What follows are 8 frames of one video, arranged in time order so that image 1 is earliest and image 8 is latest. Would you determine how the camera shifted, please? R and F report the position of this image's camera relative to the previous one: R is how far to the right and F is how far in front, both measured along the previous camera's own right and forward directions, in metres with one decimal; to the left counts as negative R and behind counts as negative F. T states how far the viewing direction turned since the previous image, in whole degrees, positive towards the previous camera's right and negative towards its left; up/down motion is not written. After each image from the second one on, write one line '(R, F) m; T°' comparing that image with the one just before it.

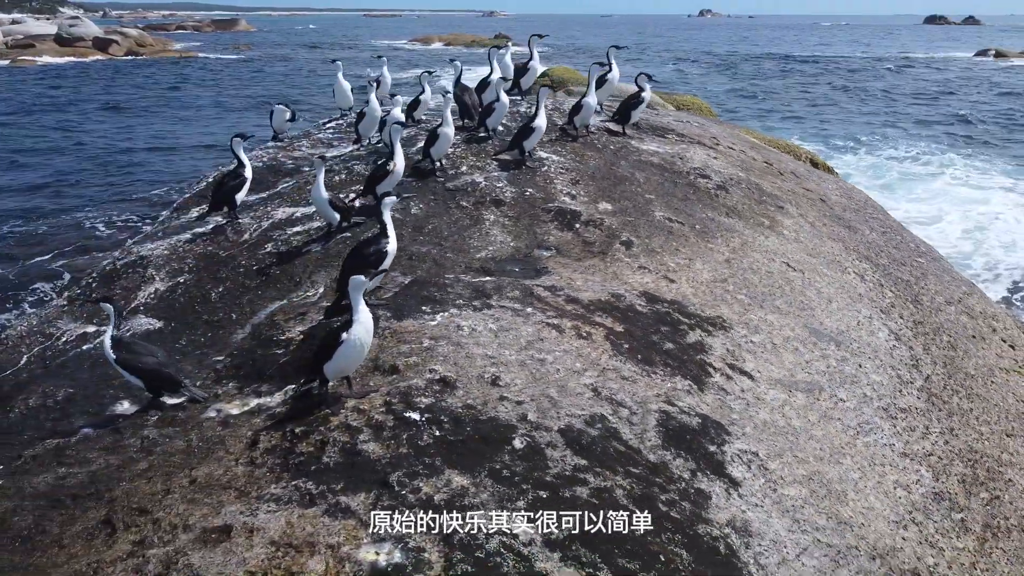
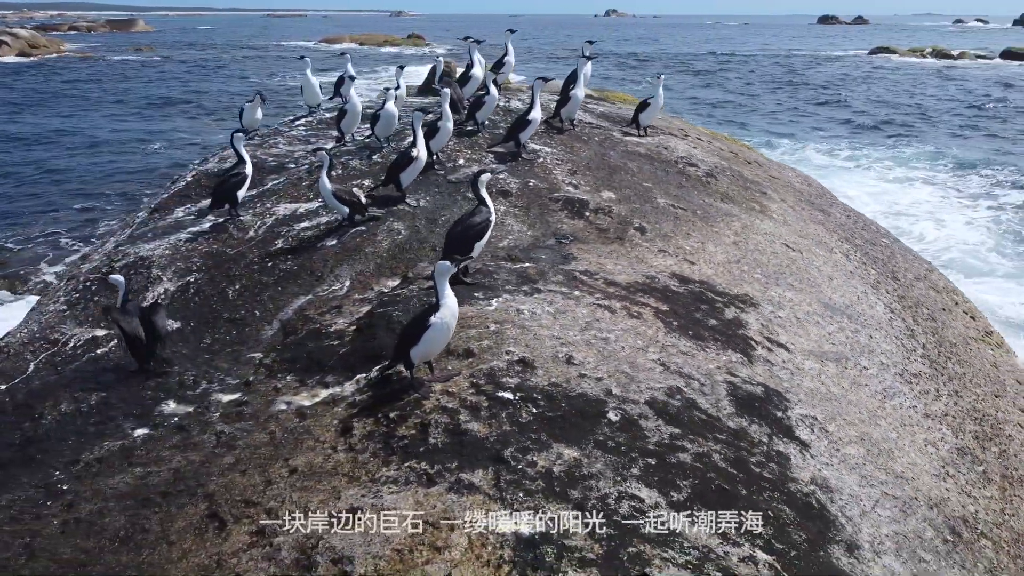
(-1.1, -0.1) m; +6°
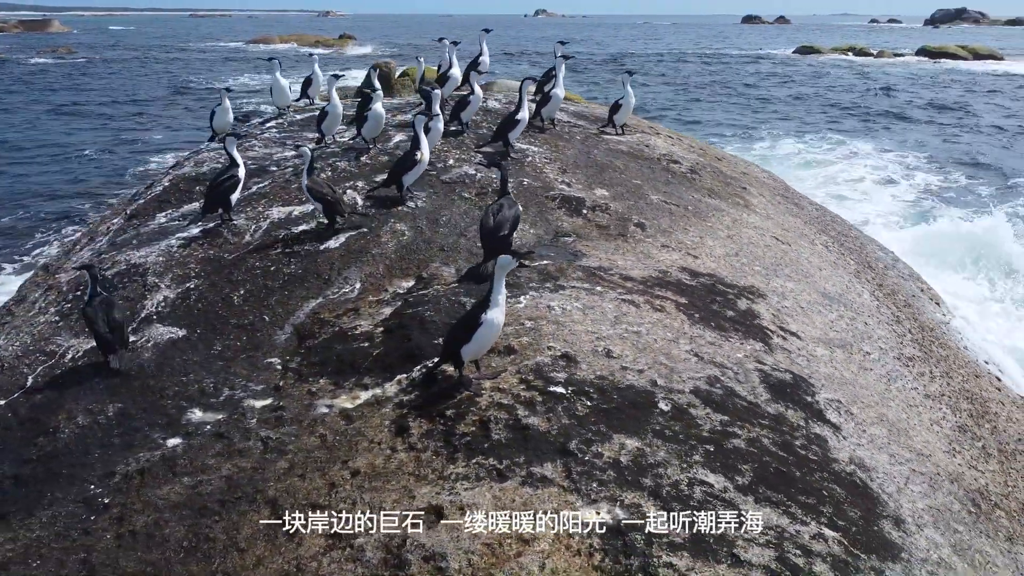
(-0.7, -0.1) m; +4°
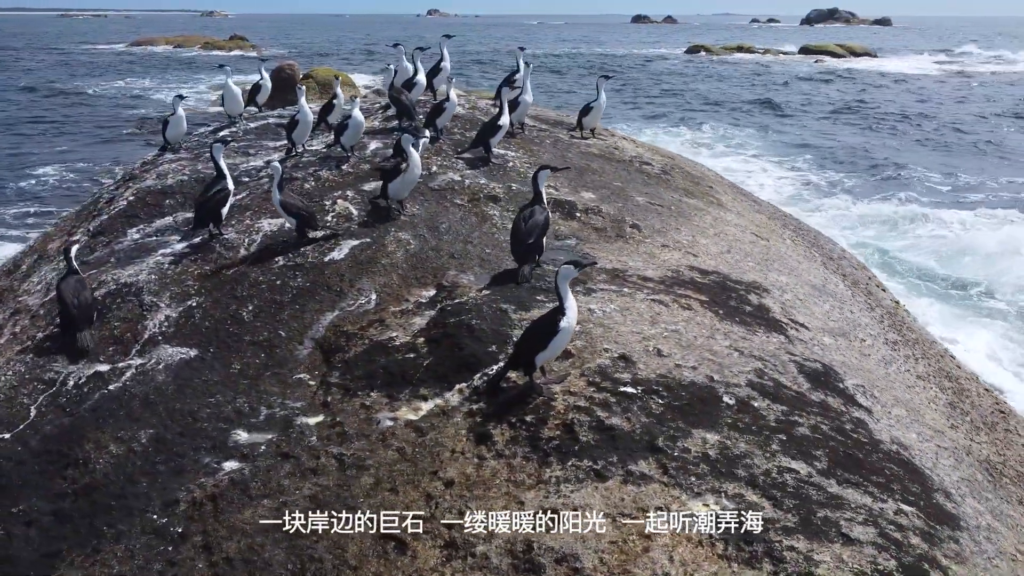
(-1.1, -0.1) m; +7°
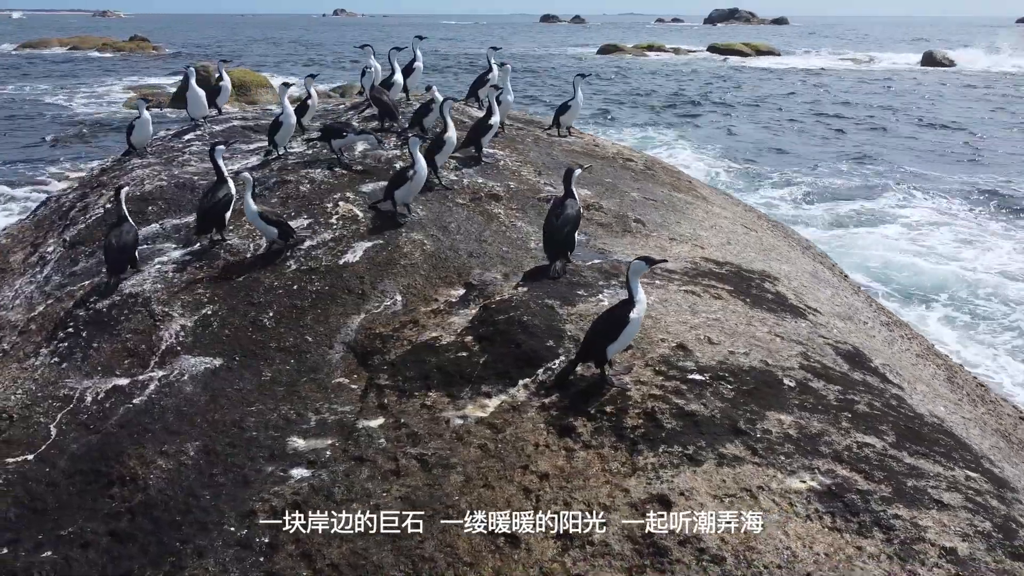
(-1.0, 0.0) m; +6°
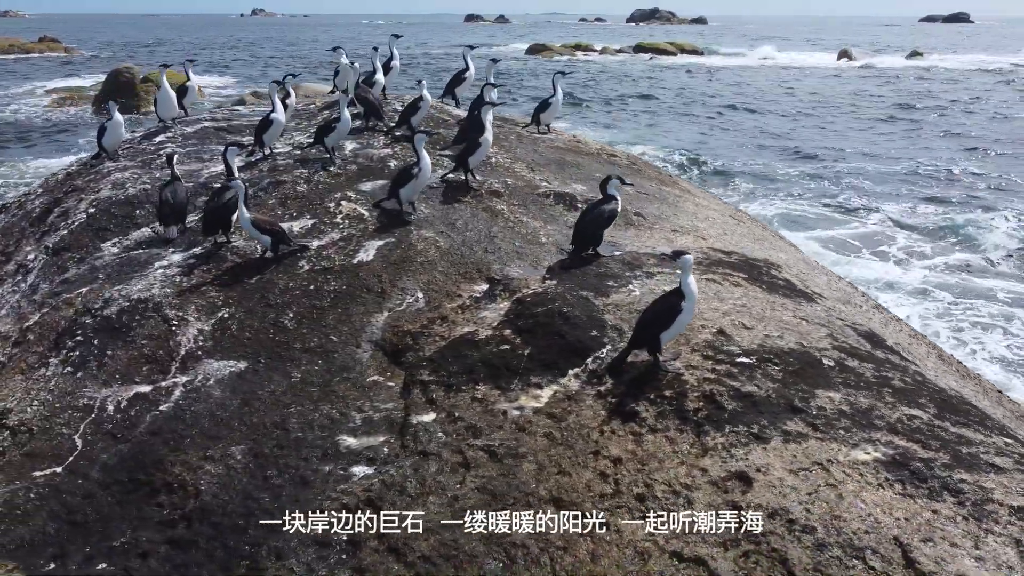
(-0.9, -0.1) m; +5°
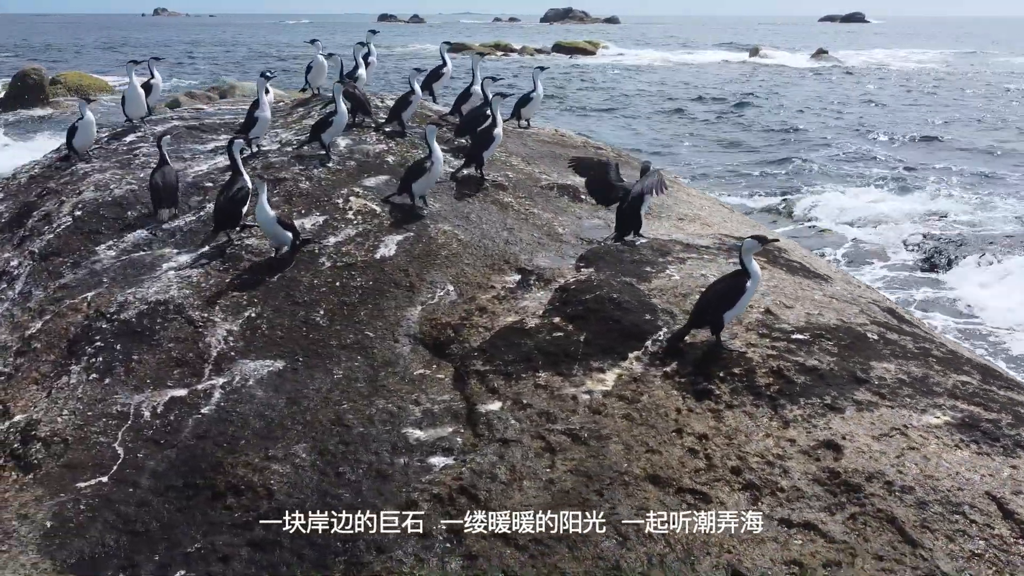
(-1.0, 0.0) m; +6°
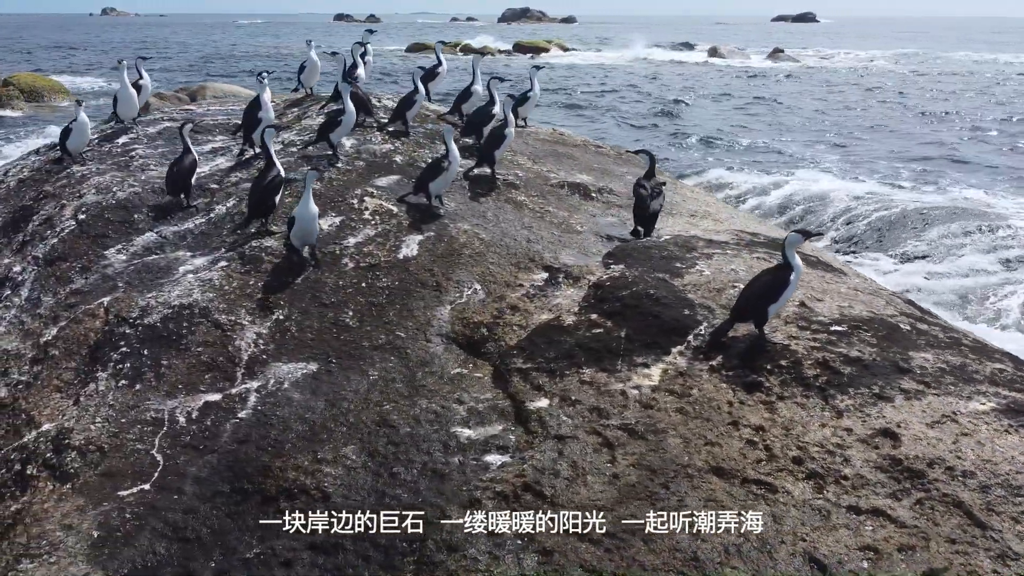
(-0.6, 0.0) m; +3°
